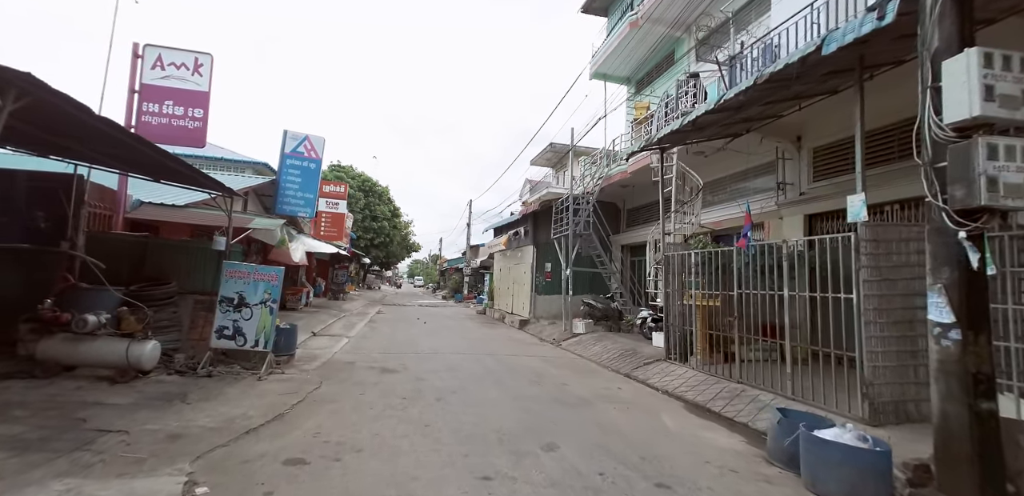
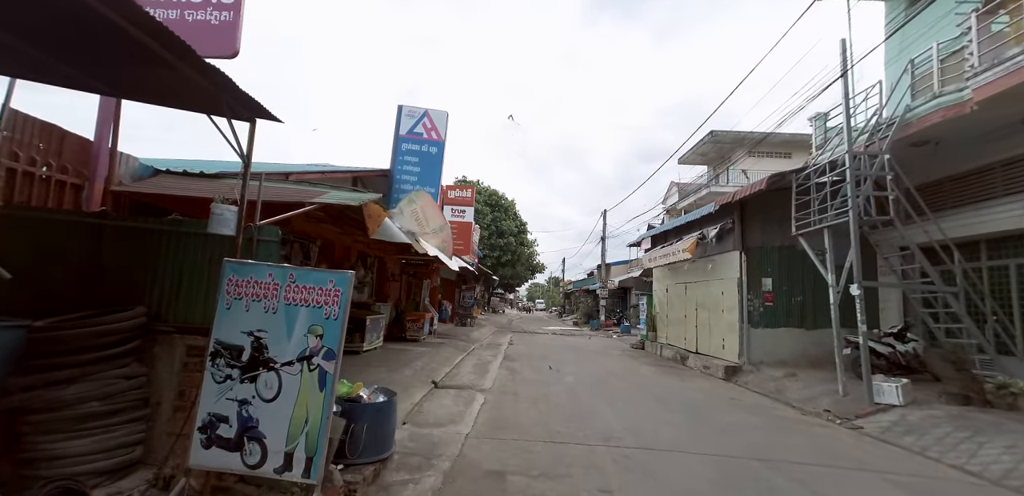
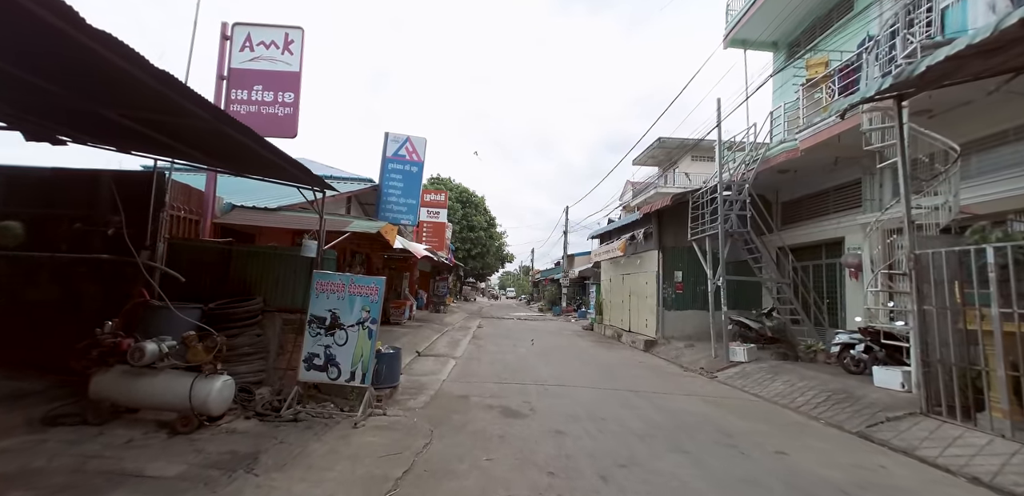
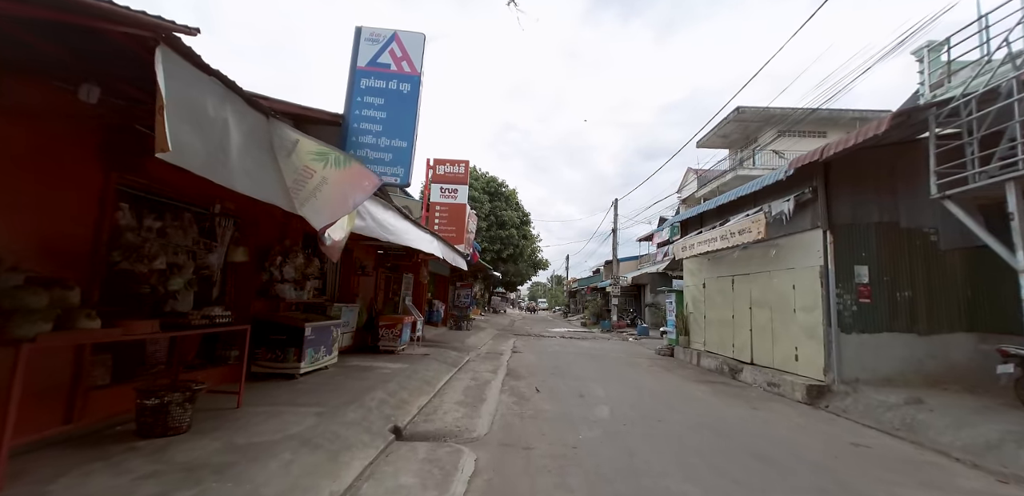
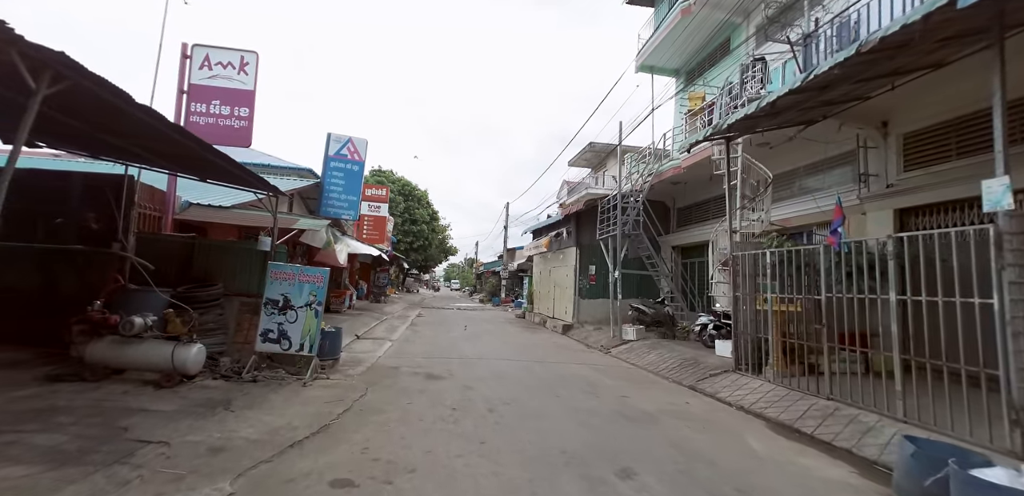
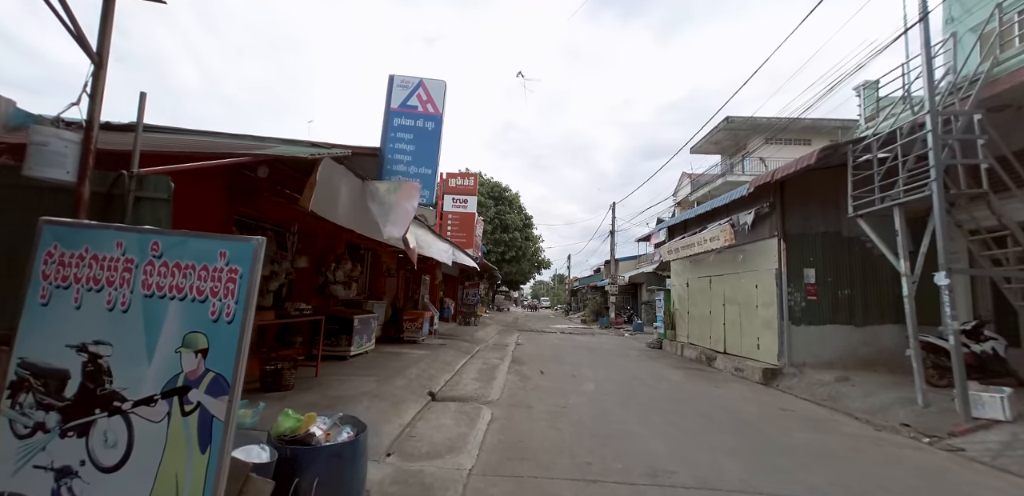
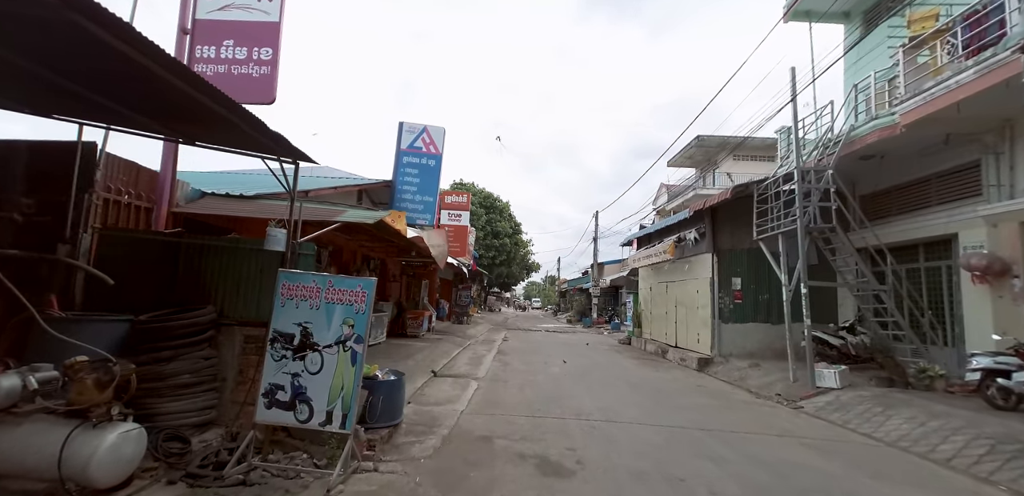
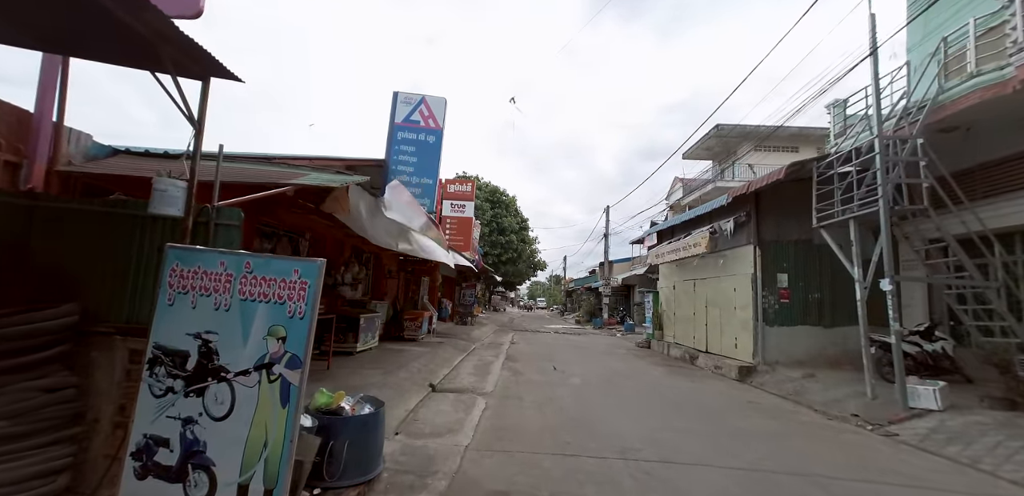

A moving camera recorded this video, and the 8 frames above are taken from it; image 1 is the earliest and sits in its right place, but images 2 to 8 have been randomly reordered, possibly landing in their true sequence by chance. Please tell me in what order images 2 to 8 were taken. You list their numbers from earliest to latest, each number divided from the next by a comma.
5, 3, 7, 2, 8, 6, 4
